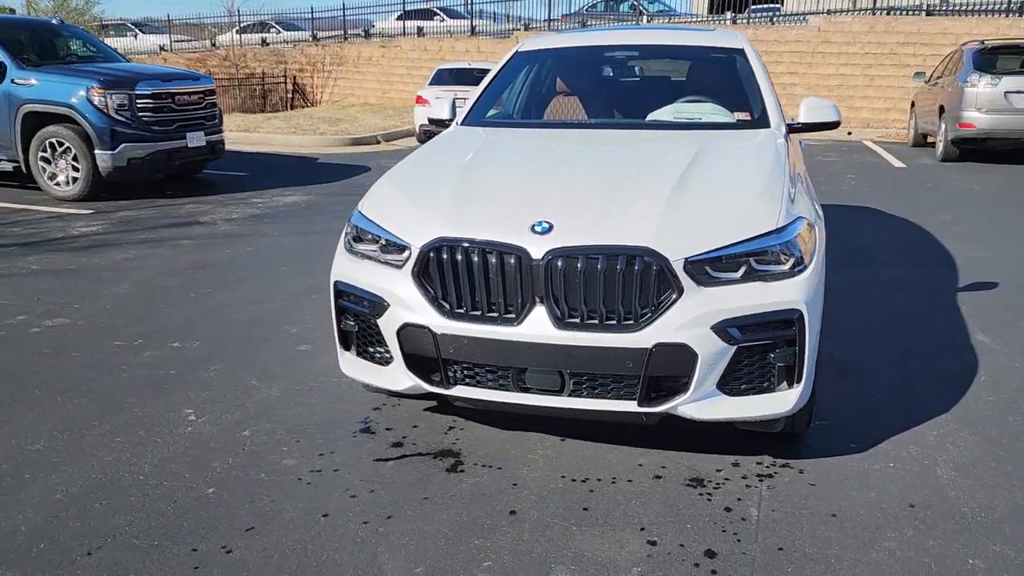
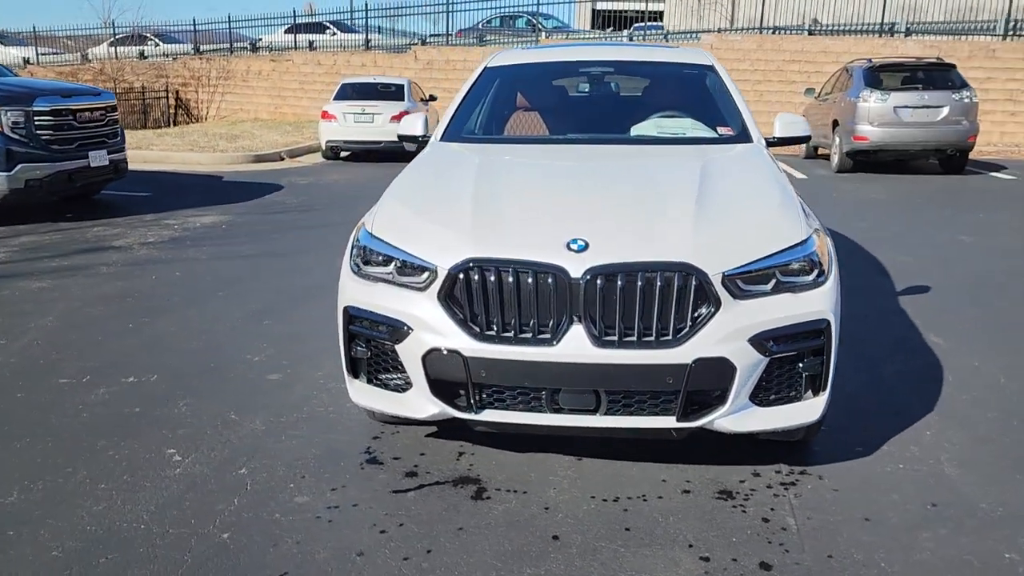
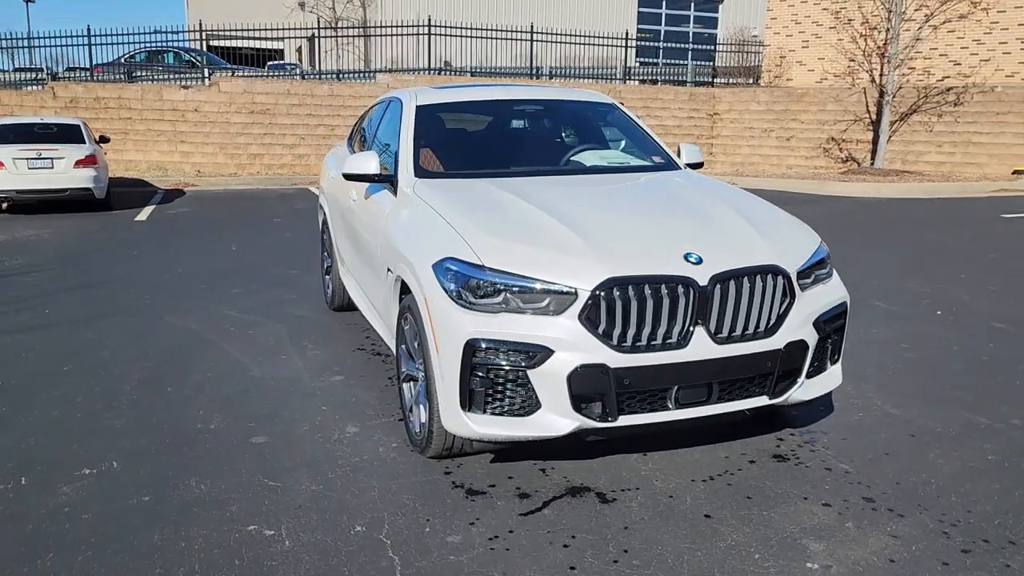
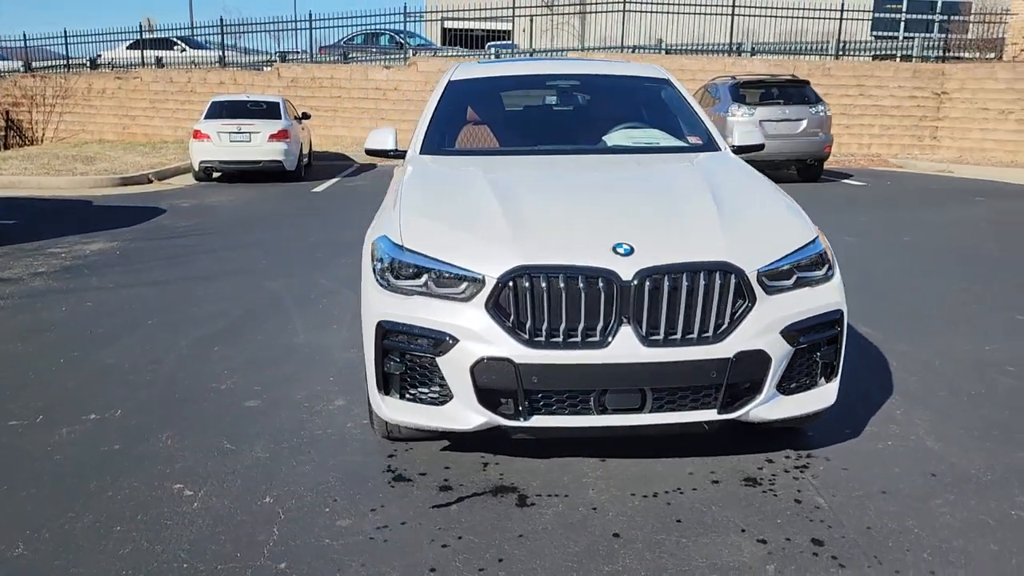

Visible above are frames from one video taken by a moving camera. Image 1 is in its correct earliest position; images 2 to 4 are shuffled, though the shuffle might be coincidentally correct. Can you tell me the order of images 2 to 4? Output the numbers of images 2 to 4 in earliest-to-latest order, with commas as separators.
2, 4, 3
